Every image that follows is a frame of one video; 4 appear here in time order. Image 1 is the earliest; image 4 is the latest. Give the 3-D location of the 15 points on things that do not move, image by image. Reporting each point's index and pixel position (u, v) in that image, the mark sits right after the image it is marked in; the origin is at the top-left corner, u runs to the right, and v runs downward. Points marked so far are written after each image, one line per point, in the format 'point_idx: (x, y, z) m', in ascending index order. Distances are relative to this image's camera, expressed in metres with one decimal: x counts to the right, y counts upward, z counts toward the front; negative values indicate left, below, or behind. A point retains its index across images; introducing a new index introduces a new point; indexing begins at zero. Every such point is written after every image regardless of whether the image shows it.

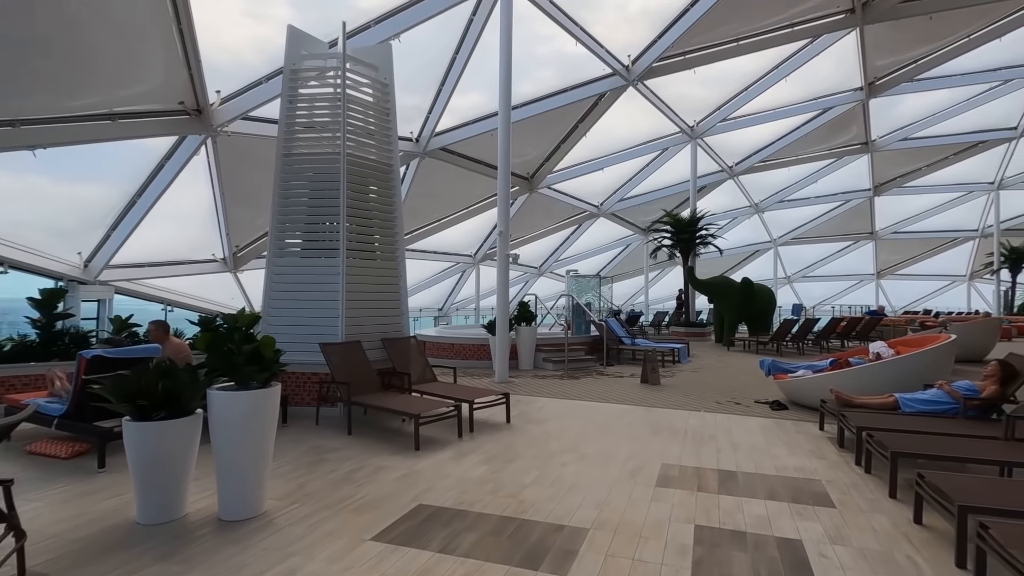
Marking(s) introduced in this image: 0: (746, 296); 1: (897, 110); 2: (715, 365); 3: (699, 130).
0: (+6.7, -0.3, +15.5) m
1: (+14.1, +6.5, +19.5) m
2: (+4.3, -1.6, +11.3) m
3: (+6.6, +5.6, +18.9) m
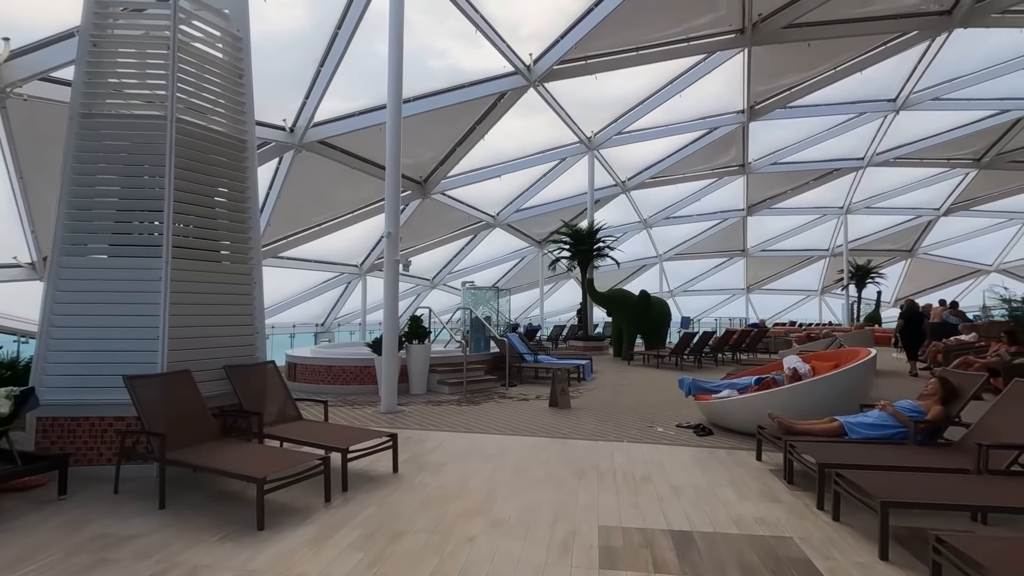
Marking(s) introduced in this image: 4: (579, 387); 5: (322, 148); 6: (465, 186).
0: (+3.7, -0.7, +15.3) m
1: (+10.1, +5.9, +20.9) m
2: (+2.2, -1.9, +10.7) m
3: (+3.0, +5.1, +18.7) m
4: (+1.3, -1.9, +10.0) m
5: (-4.7, +3.4, +13.1) m
6: (-1.7, +3.6, +18.6) m
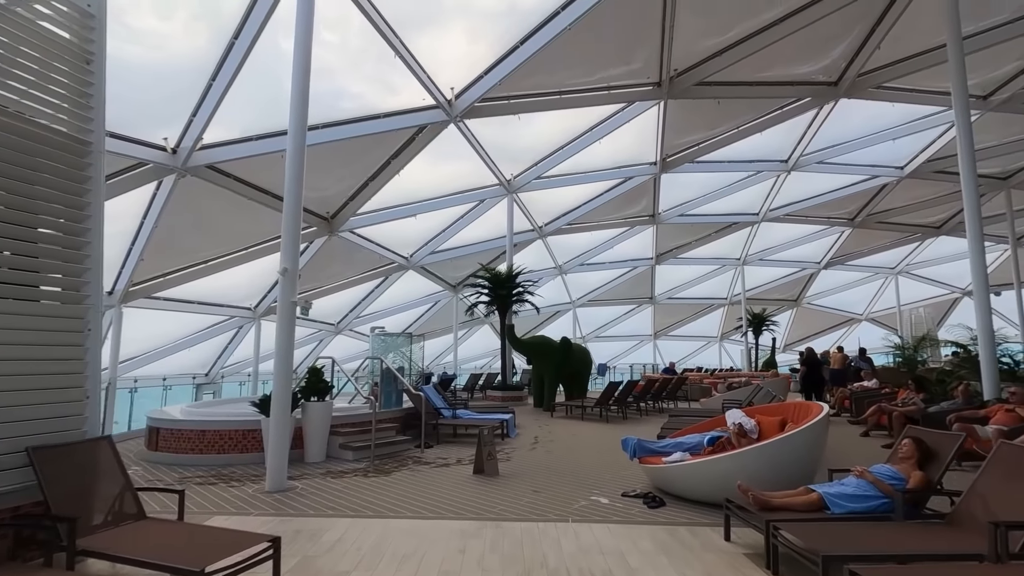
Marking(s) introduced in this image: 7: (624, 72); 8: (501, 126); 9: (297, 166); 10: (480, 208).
0: (+1.4, -1.9, +14.7) m
1: (+6.8, +4.1, +21.8) m
2: (+0.7, -2.8, +9.8) m
3: (+0.1, +3.6, +18.4) m
4: (-0.1, -2.7, +9.0) m
5: (-6.5, +2.5, +11.5) m
6: (-4.4, +2.1, +17.4) m
7: (+2.8, +5.5, +13.4) m
8: (-0.3, +4.5, +15.0) m
9: (-2.9, +1.6, +7.2) m
10: (-1.1, +2.9, +19.1) m
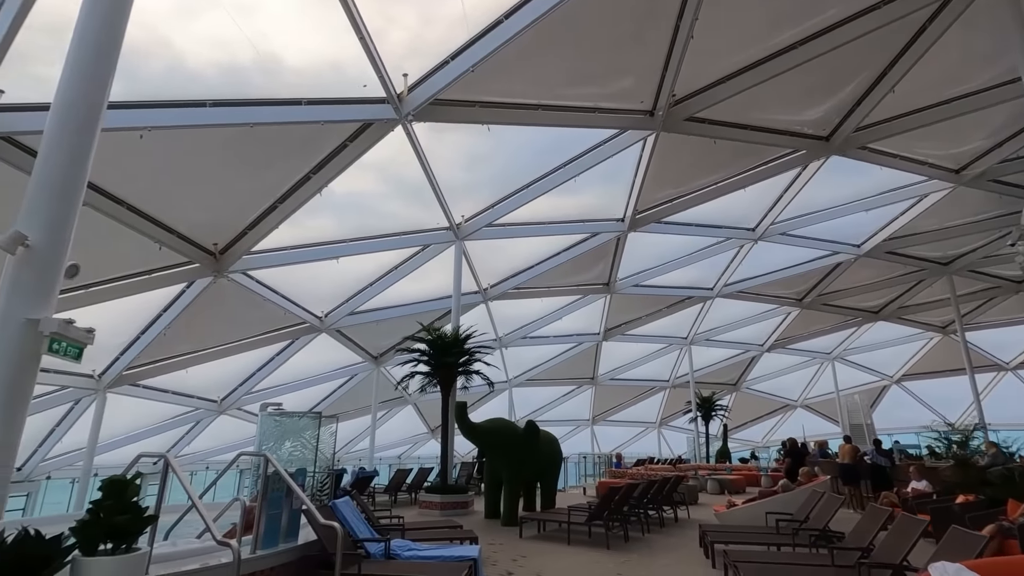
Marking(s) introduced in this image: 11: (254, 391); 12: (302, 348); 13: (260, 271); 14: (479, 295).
0: (+0.4, -3.3, +11.0) m
1: (+4.7, +1.3, +19.7) m
2: (+0.4, -3.4, +6.0) m
3: (-1.4, +1.6, +15.3) m
4: (-0.3, -3.1, +5.1) m
5: (-6.9, +1.9, +7.3) m
6: (-5.8, +0.5, +13.4) m
7: (+2.1, +4.1, +11.1) m
8: (-1.3, +3.1, +12.0) m
9: (-2.7, +1.5, +3.6) m
10: (-2.7, +0.9, +15.7) m
11: (-9.0, -3.6, +18.6) m
12: (-6.9, -2.0, +17.4) m
13: (-6.2, +0.4, +13.2) m
14: (-1.2, -0.3, +19.2) m
